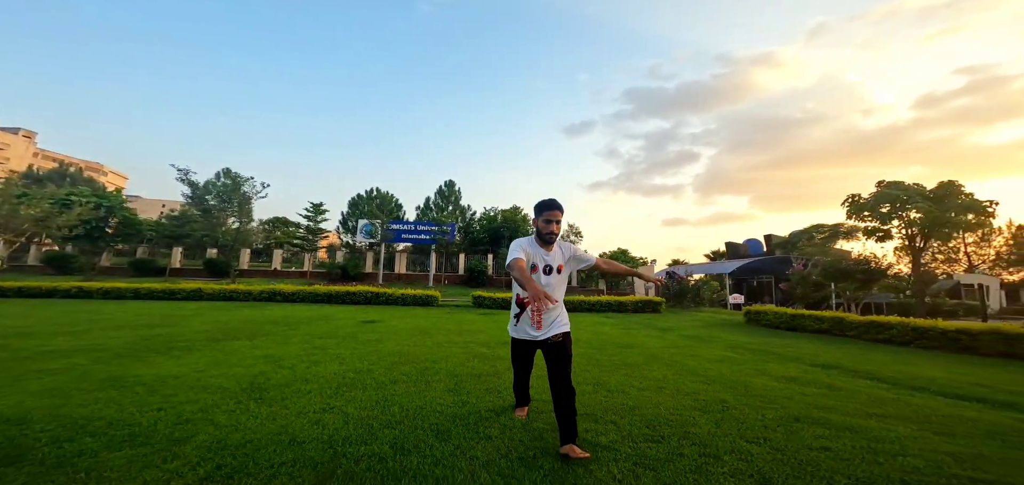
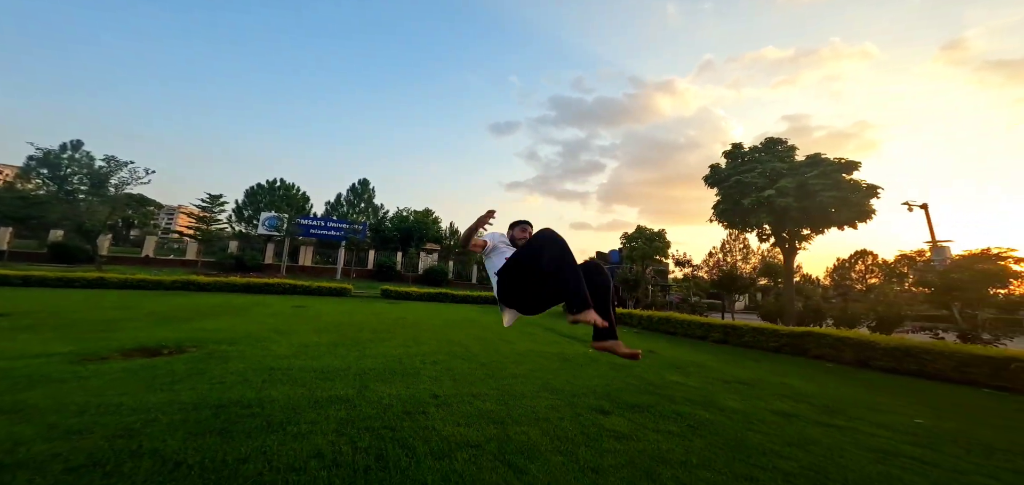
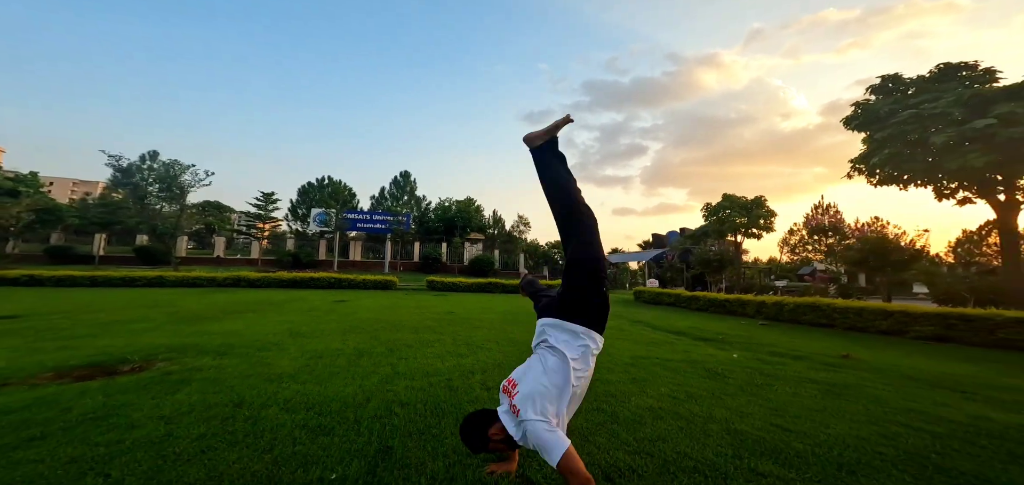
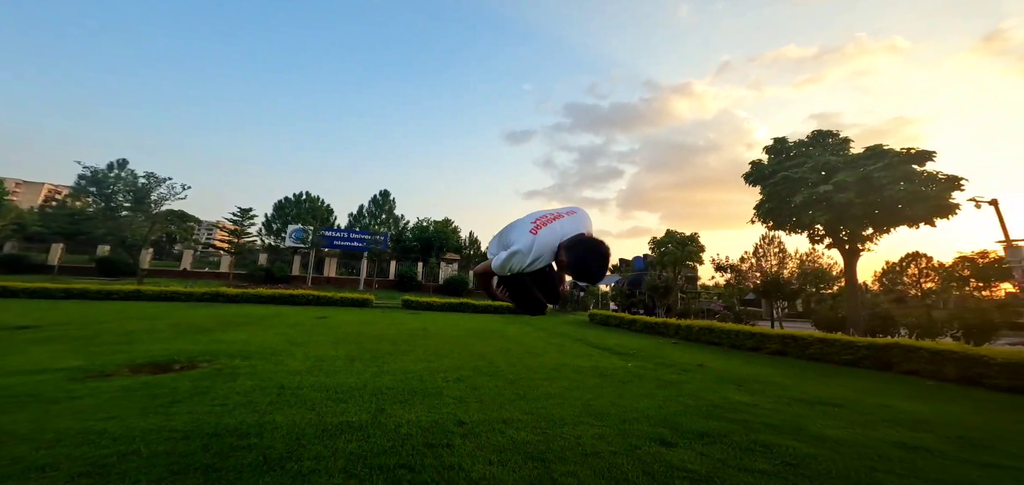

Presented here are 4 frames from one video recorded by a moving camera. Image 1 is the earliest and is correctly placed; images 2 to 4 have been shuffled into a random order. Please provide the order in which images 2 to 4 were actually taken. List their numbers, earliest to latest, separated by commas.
3, 4, 2
